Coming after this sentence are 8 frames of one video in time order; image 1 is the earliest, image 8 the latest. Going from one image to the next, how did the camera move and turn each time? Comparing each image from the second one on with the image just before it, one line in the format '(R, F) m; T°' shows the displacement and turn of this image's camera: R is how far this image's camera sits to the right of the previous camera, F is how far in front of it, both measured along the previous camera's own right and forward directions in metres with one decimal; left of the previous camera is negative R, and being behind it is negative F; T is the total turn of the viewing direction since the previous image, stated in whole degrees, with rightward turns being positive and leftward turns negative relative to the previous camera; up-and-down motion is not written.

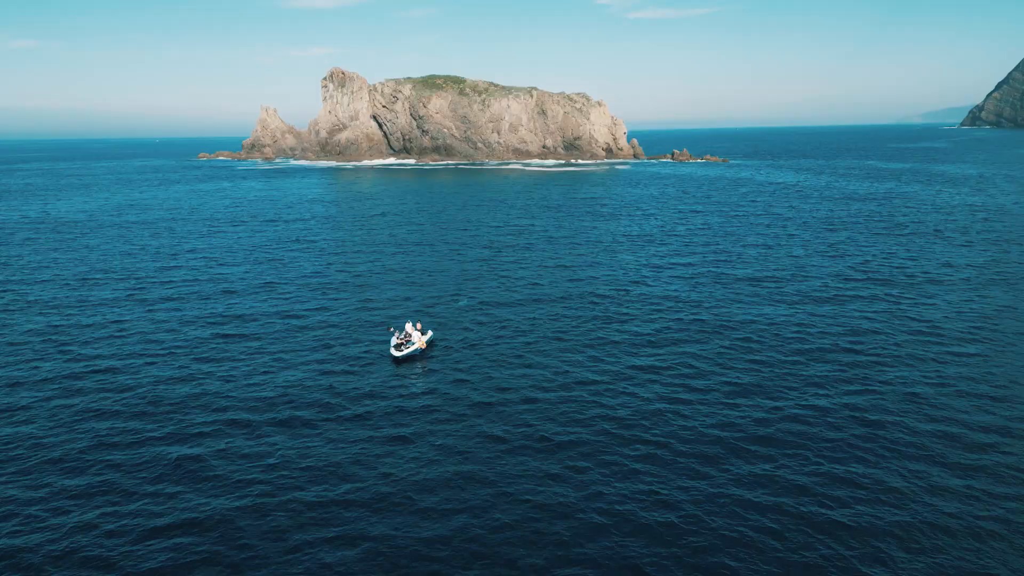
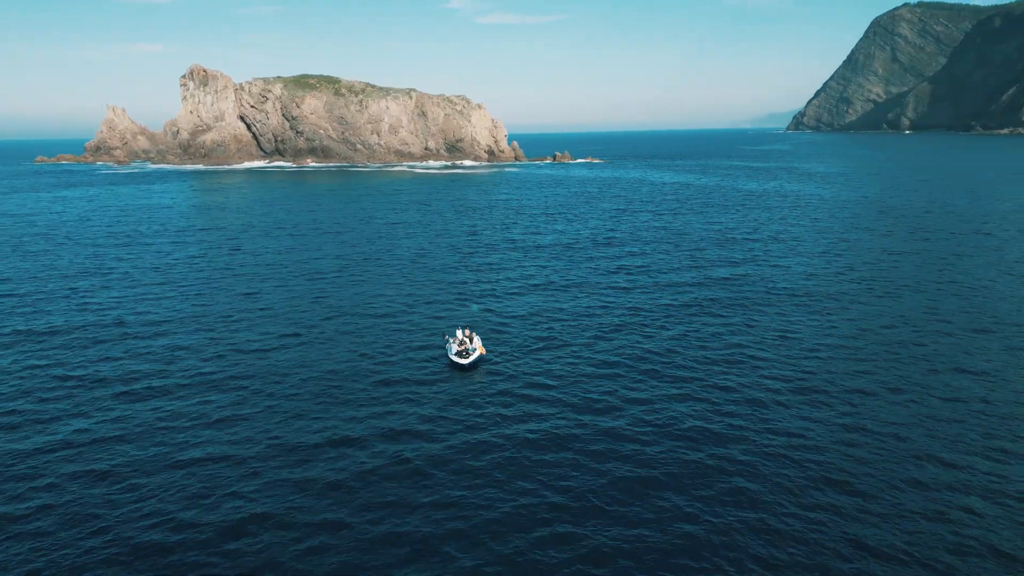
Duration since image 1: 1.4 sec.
(-9.3, +2.8) m; +10°
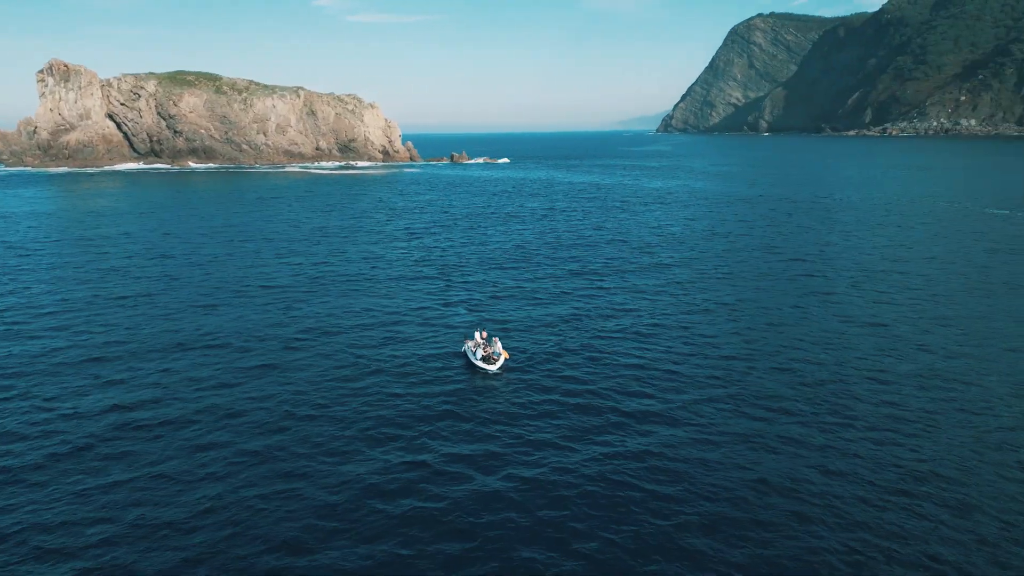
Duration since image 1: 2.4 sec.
(-6.2, +1.8) m; +9°
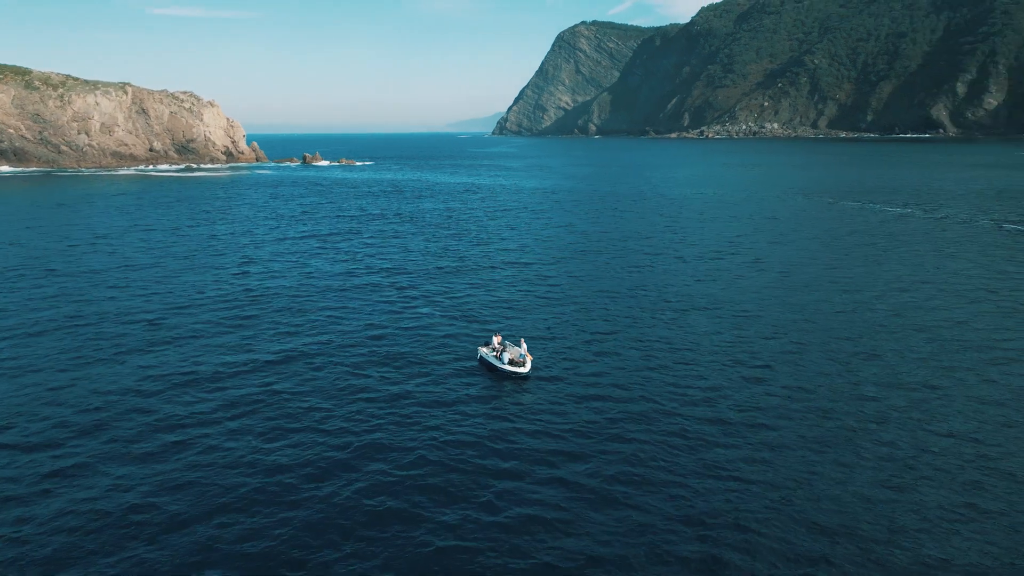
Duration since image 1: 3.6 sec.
(-7.6, +2.6) m; +12°
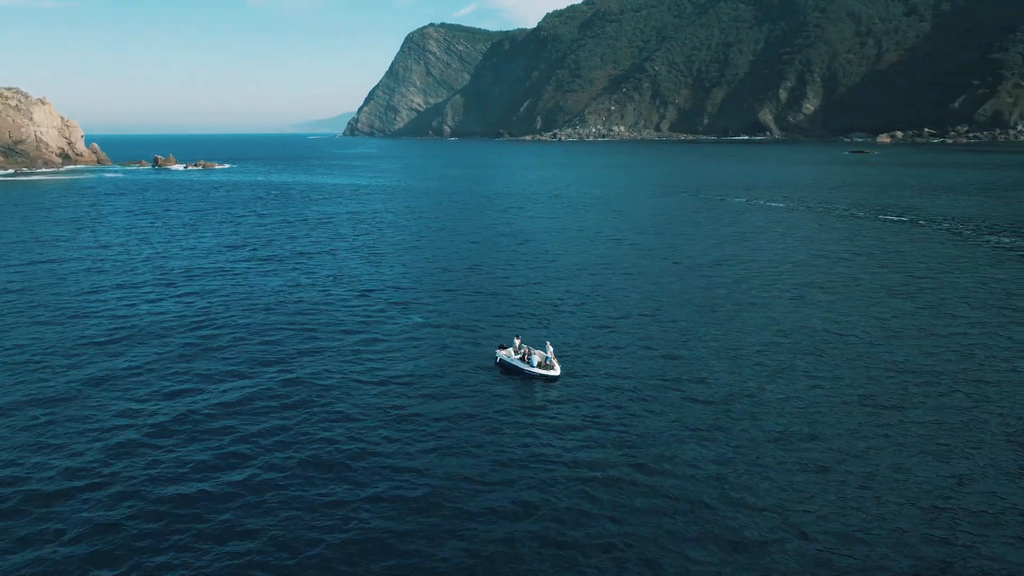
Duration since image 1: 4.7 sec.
(-6.8, +1.7) m; +11°
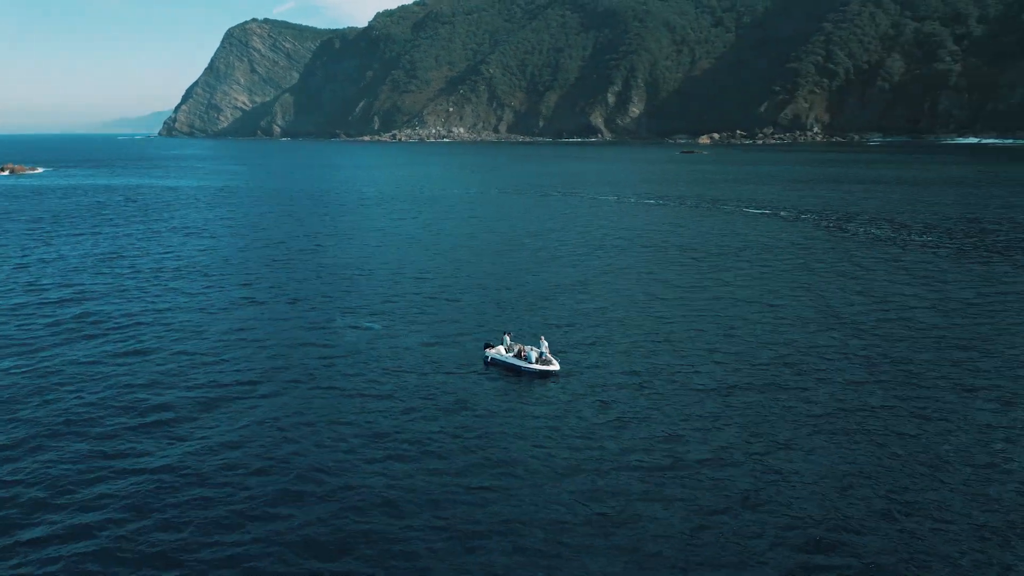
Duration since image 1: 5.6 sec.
(-6.0, +1.4) m; +12°
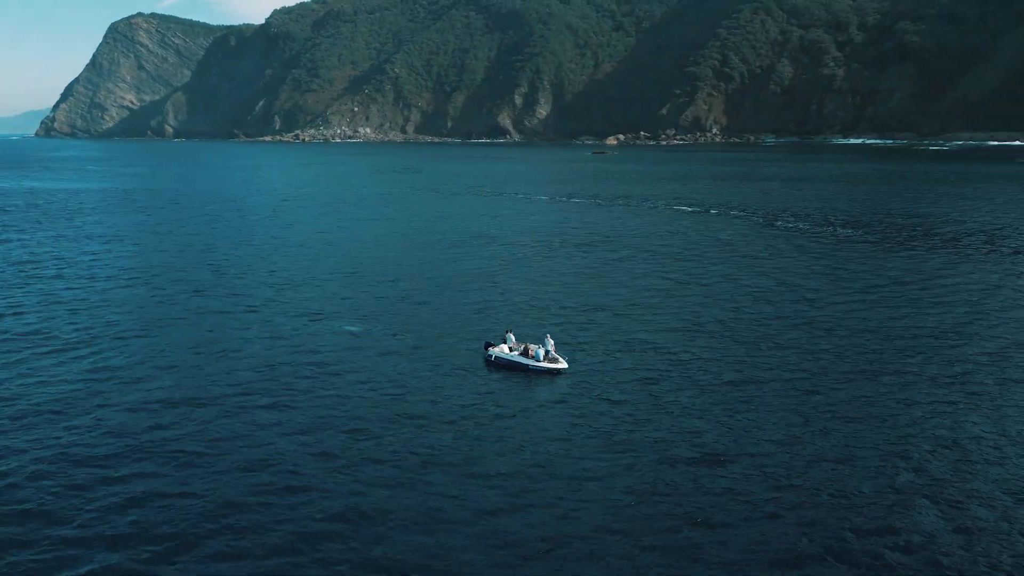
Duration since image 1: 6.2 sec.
(-3.8, +0.7) m; +7°
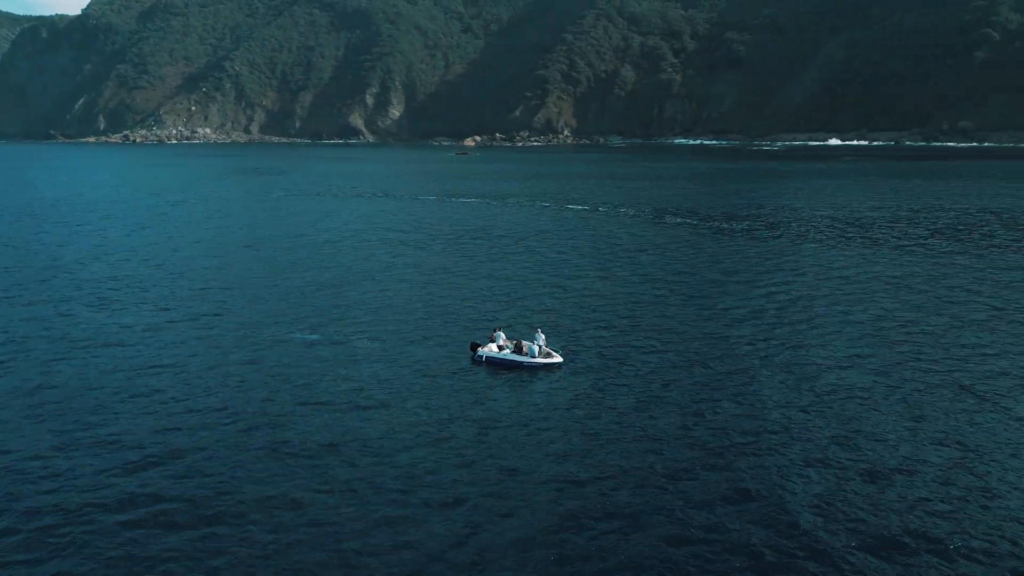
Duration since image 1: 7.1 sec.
(-5.2, +1.4) m; +11°
